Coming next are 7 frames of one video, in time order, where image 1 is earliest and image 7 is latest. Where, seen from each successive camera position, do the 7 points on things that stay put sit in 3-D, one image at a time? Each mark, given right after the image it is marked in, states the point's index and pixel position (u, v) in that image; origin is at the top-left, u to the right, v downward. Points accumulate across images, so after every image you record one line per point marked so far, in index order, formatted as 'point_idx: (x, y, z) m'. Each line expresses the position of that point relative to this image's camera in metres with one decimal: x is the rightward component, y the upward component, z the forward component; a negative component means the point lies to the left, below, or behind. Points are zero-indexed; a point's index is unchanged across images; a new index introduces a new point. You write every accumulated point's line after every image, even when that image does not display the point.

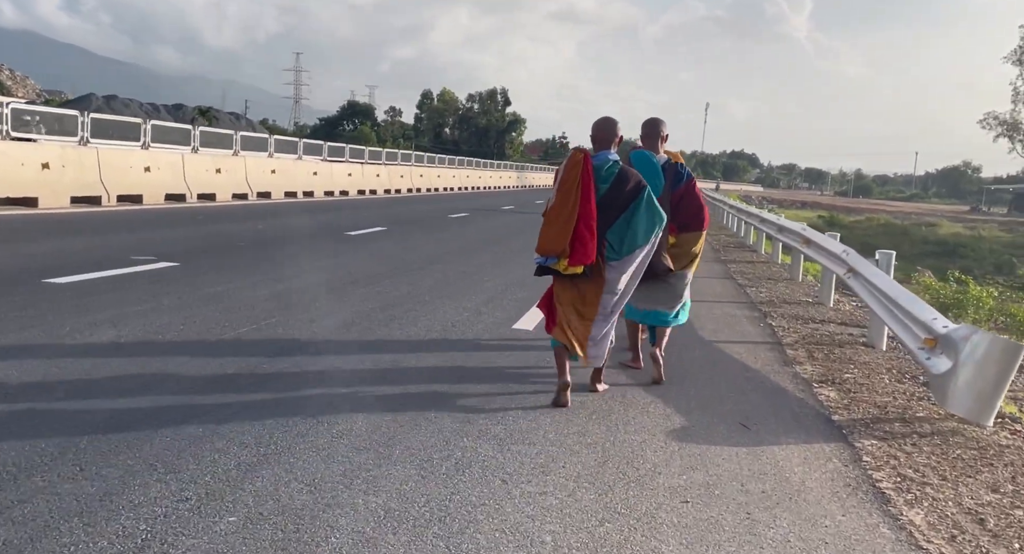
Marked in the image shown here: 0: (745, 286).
0: (+3.1, -0.1, +12.2) m
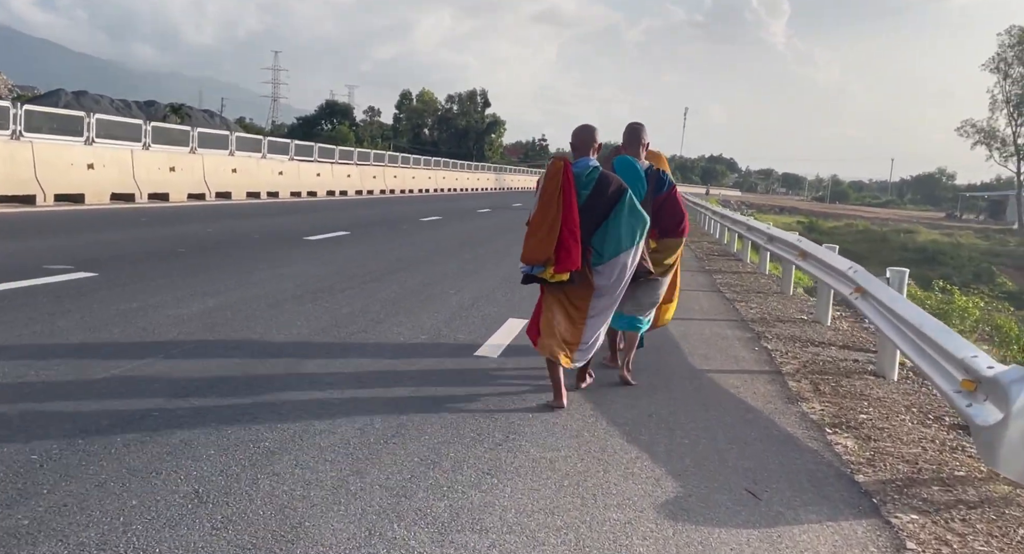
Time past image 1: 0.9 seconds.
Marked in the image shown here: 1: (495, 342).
0: (+2.8, -0.3, +11.3) m
1: (-0.1, -0.5, +7.4) m
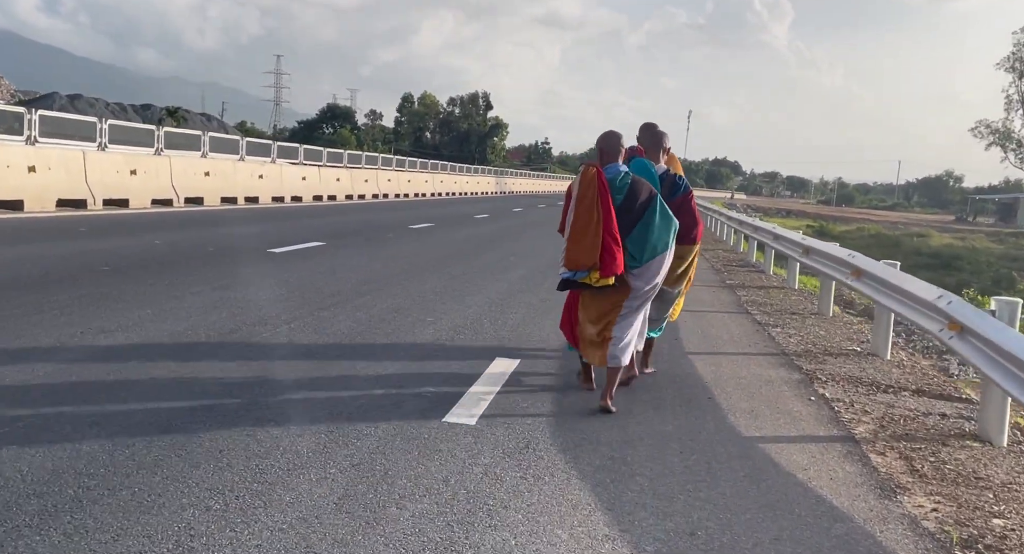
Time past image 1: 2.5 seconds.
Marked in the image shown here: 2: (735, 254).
0: (+2.7, -0.5, +9.6) m
1: (-0.2, -0.7, +5.7) m
2: (+4.7, +0.5, +19.2) m
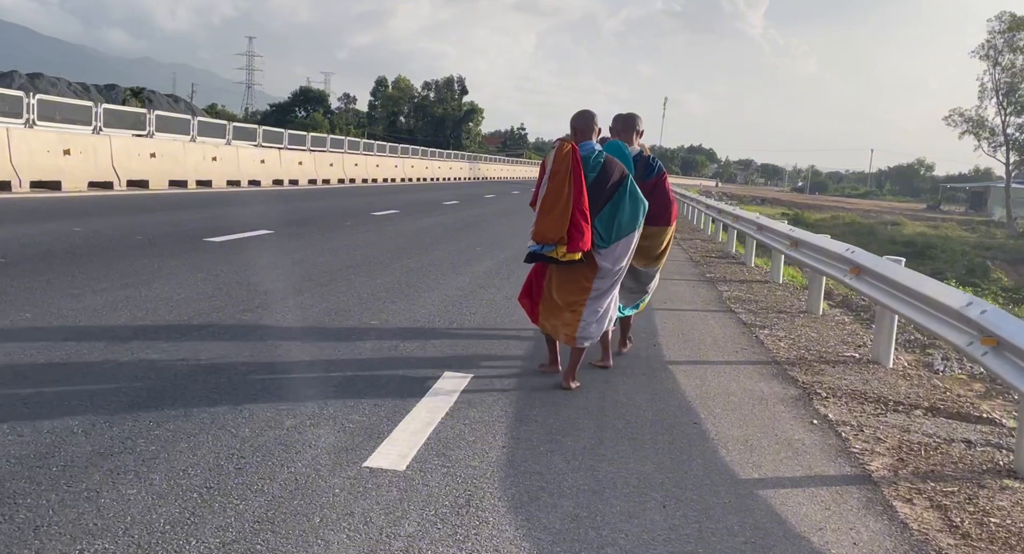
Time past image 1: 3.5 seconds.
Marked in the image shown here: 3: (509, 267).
0: (+2.3, -0.5, +8.7) m
1: (-0.5, -0.7, +4.7) m
2: (+4.1, +0.7, +18.3) m
3: (-0.1, +0.1, +12.6) m
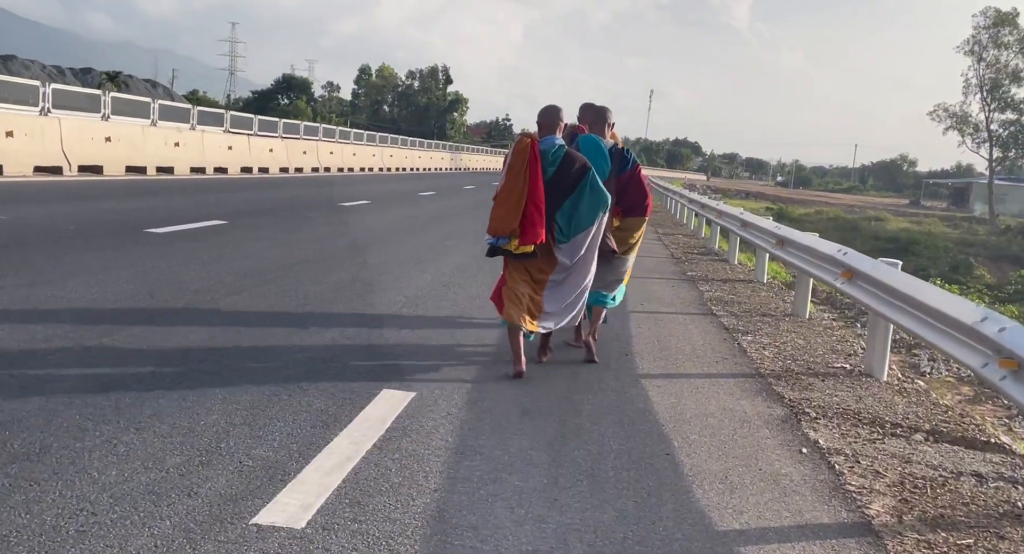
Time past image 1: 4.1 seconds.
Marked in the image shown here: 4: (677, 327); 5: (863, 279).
0: (+2.0, -0.5, +8.0) m
1: (-0.7, -0.7, +4.0) m
2: (+3.6, +0.7, +17.7) m
3: (-0.4, +0.2, +11.9) m
4: (+1.5, -0.4, +8.0) m
5: (+2.5, 0.0, +6.5) m
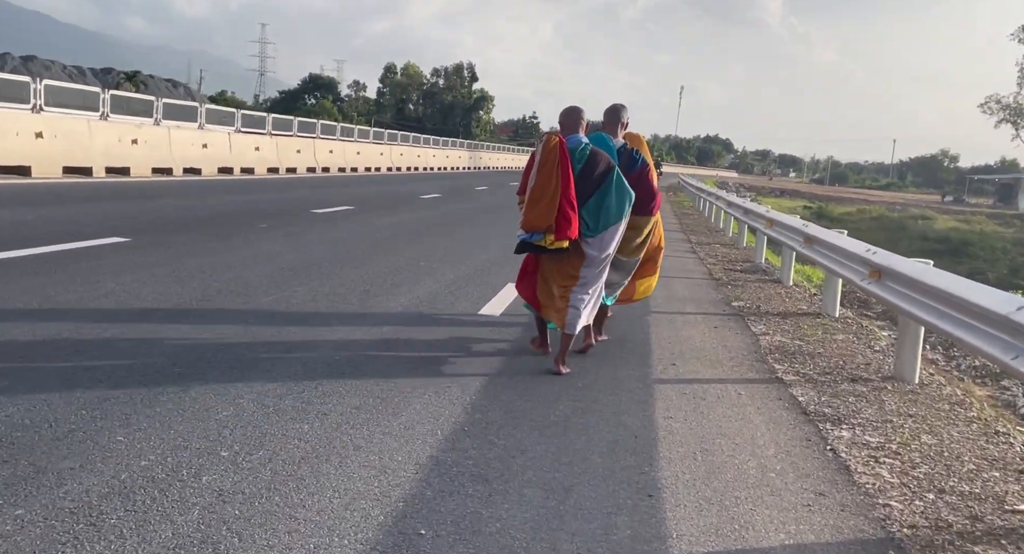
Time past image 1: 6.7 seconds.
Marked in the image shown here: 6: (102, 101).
0: (+1.8, -0.8, +5.2) m
1: (-1.1, -1.0, +1.2) m
2: (+3.7, +0.4, +14.7) m
3: (-0.5, -0.1, +9.1) m
4: (+1.2, -0.8, +5.2) m
5: (+2.2, -0.3, +3.6) m
6: (-7.9, +3.4, +17.8) m
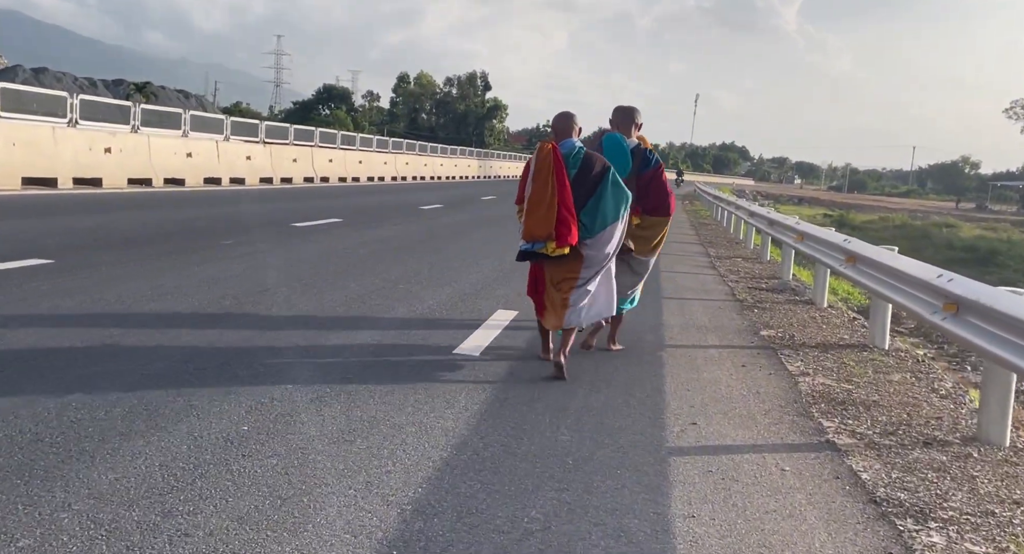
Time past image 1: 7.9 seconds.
0: (+1.6, -1.0, +3.8) m
1: (-1.3, -1.2, -0.1) m
2: (+3.7, +0.2, +13.3) m
3: (-0.6, -0.4, +7.8) m
4: (+1.1, -0.9, +3.8) m
5: (+2.1, -0.5, +2.2) m
6: (-7.8, +3.1, +16.6) m
